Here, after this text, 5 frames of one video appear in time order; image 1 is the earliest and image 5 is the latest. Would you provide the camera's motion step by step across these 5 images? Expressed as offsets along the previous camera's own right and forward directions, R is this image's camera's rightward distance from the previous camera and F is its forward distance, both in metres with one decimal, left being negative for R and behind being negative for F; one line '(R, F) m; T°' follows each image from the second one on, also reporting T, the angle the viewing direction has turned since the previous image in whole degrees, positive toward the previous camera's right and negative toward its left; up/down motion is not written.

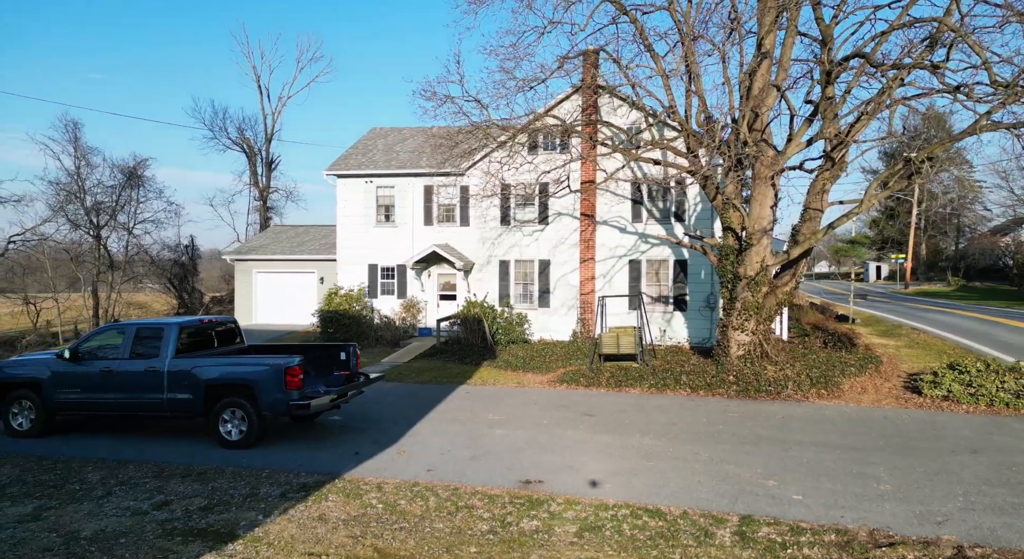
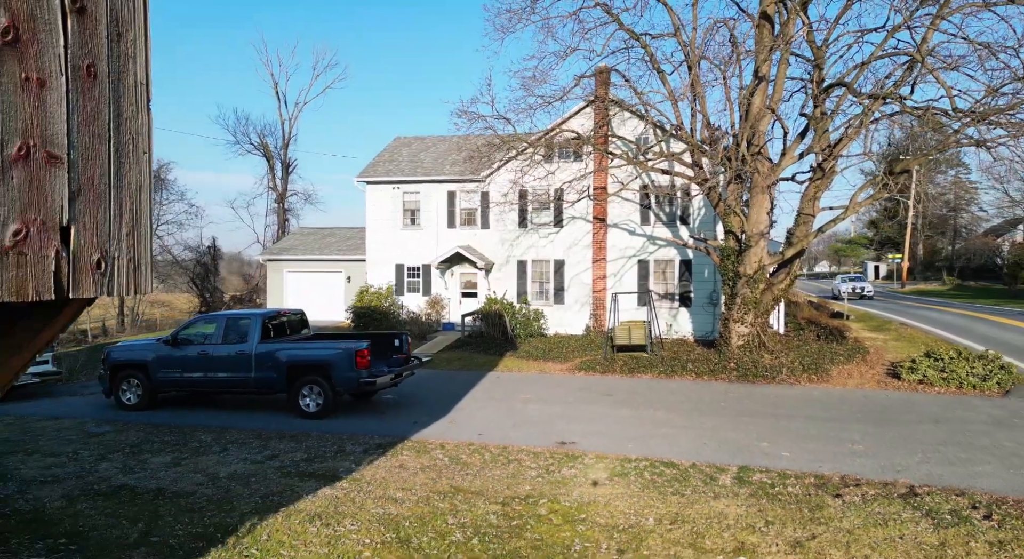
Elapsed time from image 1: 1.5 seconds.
(-0.5, -1.6) m; 0°
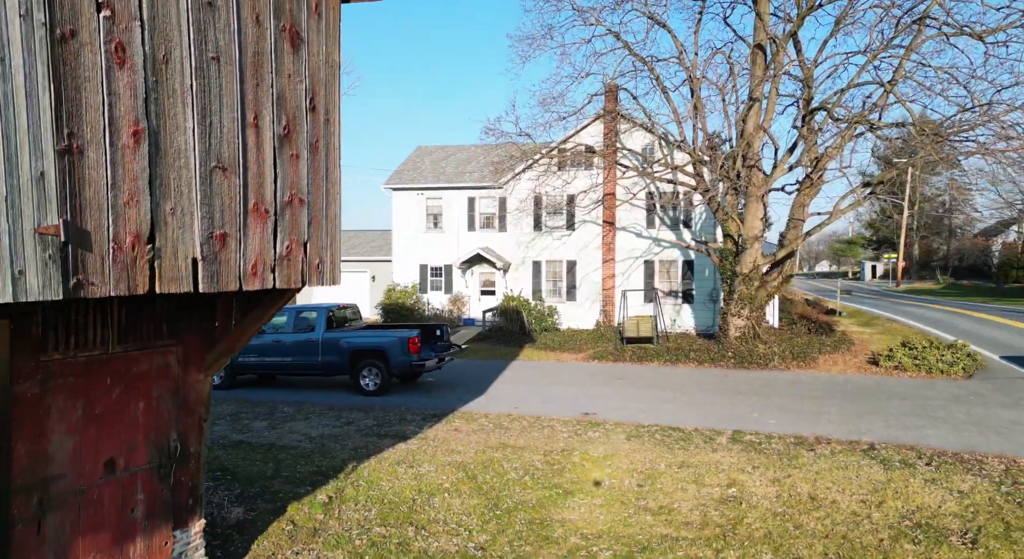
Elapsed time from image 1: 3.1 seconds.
(-0.5, -1.8) m; 0°
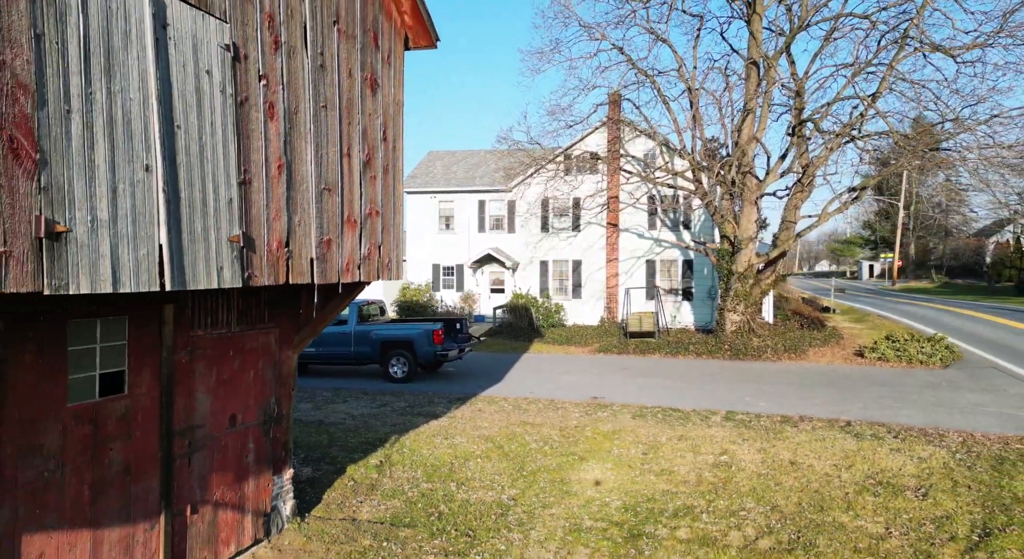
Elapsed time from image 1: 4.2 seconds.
(-0.3, -1.2) m; 0°
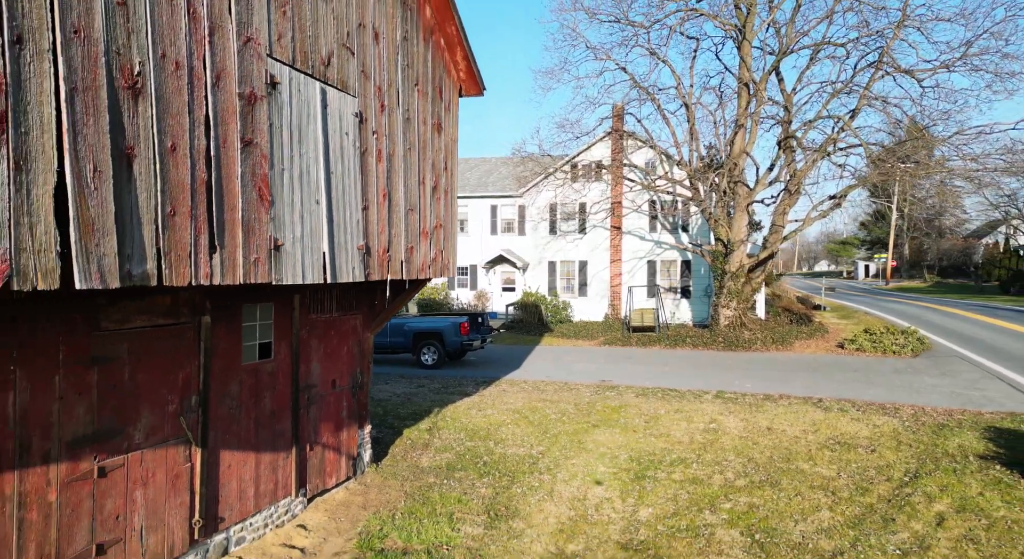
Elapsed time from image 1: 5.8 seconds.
(-0.4, -1.8) m; 0°
